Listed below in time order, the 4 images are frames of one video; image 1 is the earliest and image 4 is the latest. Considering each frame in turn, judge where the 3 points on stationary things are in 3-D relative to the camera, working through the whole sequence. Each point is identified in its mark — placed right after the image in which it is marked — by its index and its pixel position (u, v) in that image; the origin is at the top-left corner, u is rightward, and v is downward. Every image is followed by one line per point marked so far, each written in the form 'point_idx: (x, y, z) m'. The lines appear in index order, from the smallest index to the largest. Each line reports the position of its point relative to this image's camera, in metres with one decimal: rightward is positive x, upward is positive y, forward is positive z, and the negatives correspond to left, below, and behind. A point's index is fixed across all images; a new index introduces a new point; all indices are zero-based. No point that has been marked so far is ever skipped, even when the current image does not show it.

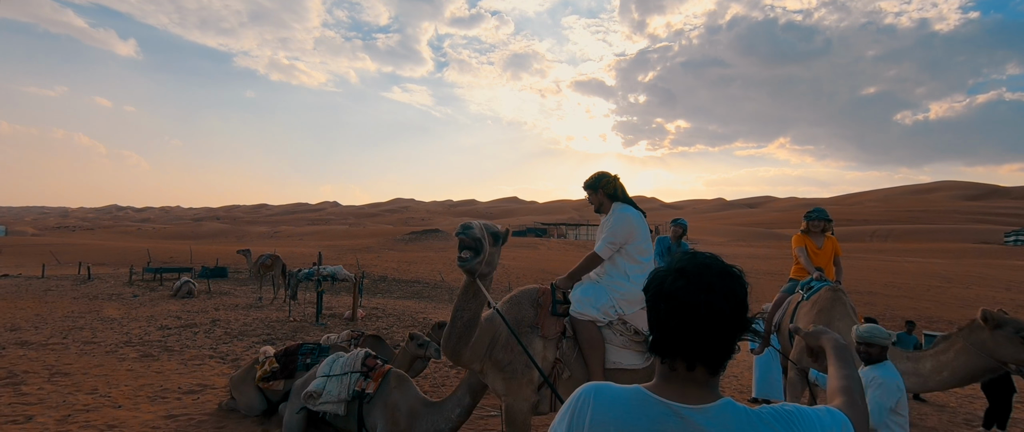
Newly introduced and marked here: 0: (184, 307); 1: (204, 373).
0: (-10.0, -2.8, +15.3) m
1: (-5.5, -2.8, +8.8) m
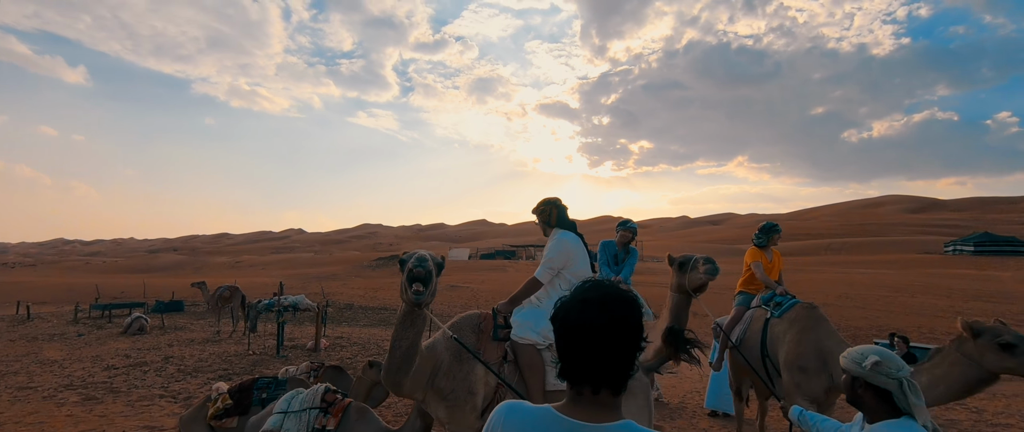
0: (-11.0, -3.8, +14.6) m
1: (-6.1, -3.4, +8.5) m
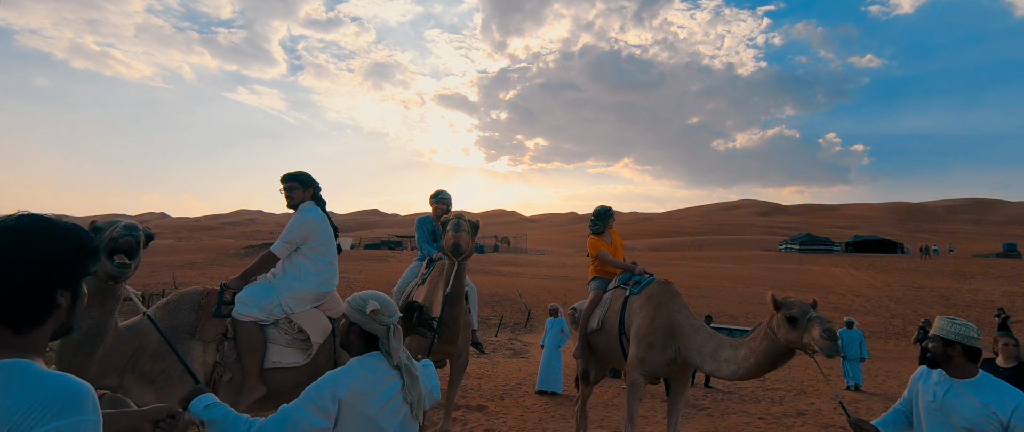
0: (-15.0, -3.0, +12.1) m
1: (-8.9, -2.9, +7.0) m
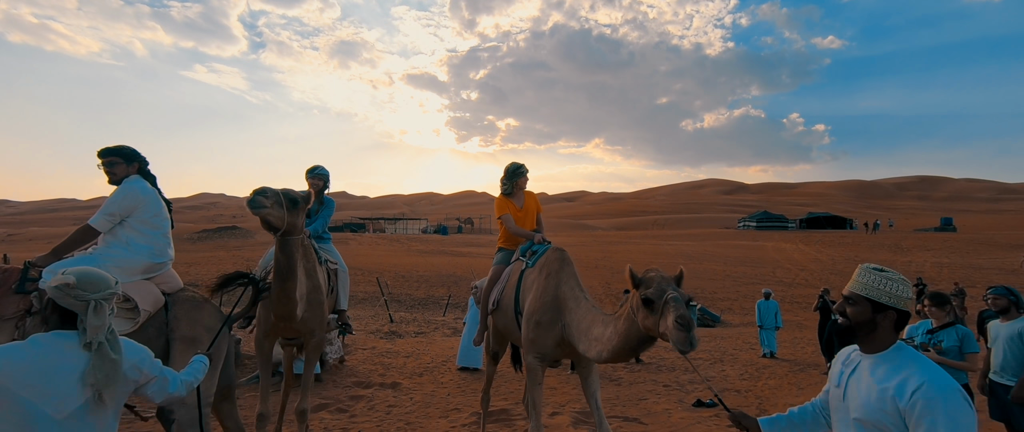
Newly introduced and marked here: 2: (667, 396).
0: (-16.7, -2.7, +11.3) m
1: (-10.4, -2.7, +6.6) m
2: (+2.4, -2.8, +7.9) m
